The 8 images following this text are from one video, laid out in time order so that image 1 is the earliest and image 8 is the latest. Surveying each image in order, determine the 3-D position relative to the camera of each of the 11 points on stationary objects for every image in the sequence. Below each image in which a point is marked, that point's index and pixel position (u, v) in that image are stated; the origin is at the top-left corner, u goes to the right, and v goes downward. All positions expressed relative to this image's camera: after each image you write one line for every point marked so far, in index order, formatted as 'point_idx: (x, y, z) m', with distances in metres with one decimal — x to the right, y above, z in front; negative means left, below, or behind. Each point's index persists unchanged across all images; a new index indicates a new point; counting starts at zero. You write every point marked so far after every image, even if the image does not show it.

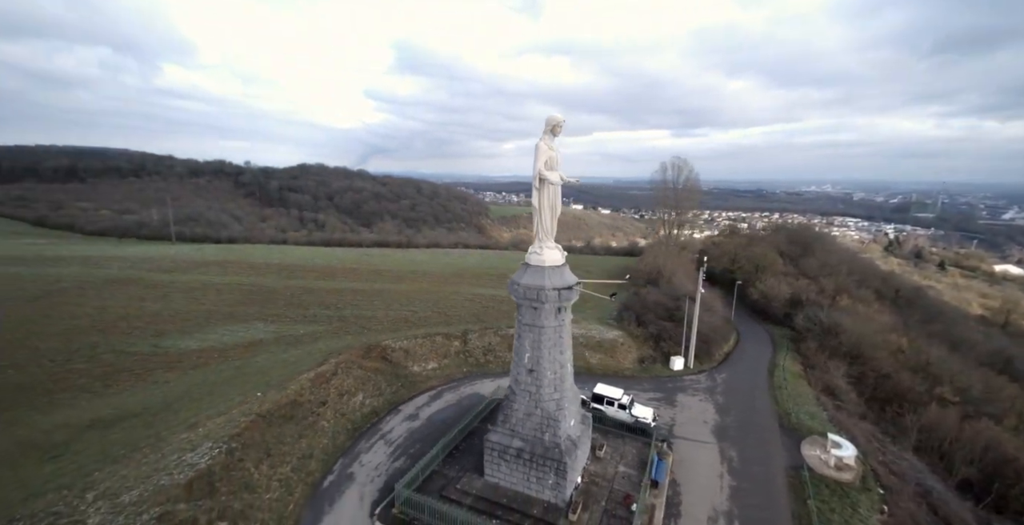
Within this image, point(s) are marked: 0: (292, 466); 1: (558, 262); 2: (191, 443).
0: (-7.8, -7.3, +16.1) m
1: (+1.6, 0.0, +15.2) m
2: (-11.1, -6.2, +15.4) m
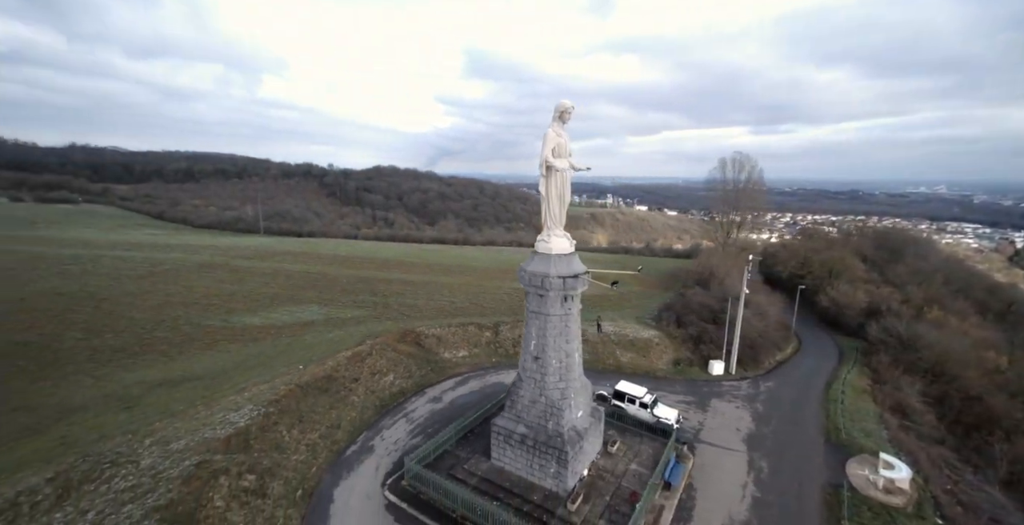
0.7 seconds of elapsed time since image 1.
0: (-7.4, -6.7, +17.6) m
1: (+1.8, +0.4, +15.2) m
2: (-10.9, -5.5, +17.4) m
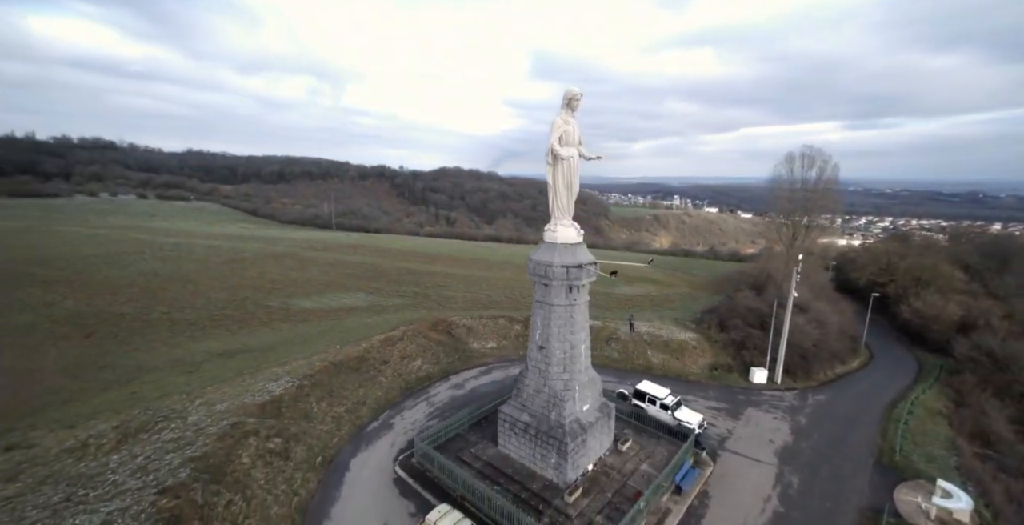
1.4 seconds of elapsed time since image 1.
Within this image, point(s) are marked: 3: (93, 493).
0: (-7.0, -6.1, +18.8) m
1: (+2.0, +0.8, +15.1) m
2: (-10.3, -4.9, +19.2) m
3: (-11.9, -6.5, +12.7) m
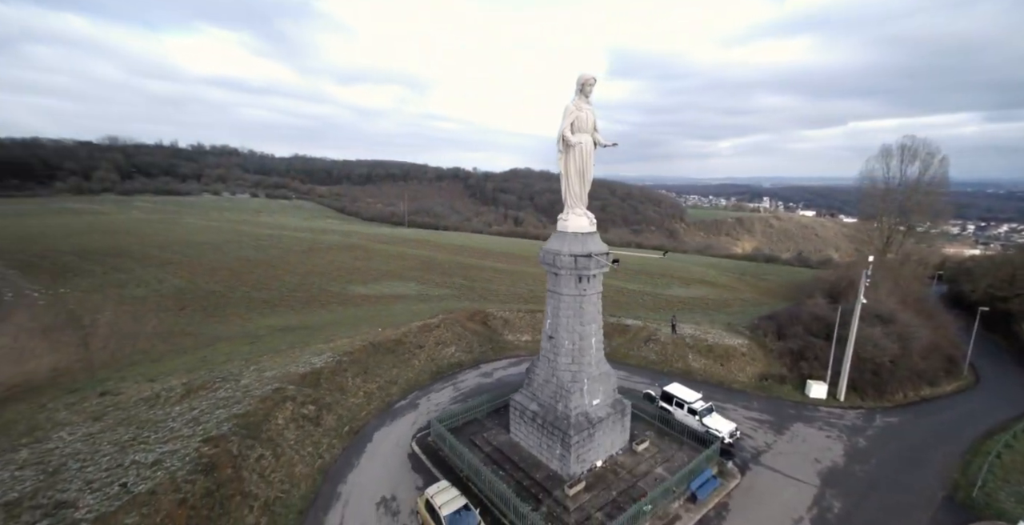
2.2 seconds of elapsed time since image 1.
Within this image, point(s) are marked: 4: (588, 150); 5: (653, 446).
0: (-6.1, -5.5, +20.1) m
1: (+2.4, +1.1, +14.9) m
2: (-9.3, -4.1, +21.1) m
3: (-12.0, -5.7, +14.9) m
4: (+2.5, +3.7, +14.6) m
5: (+5.3, -7.0, +16.9) m
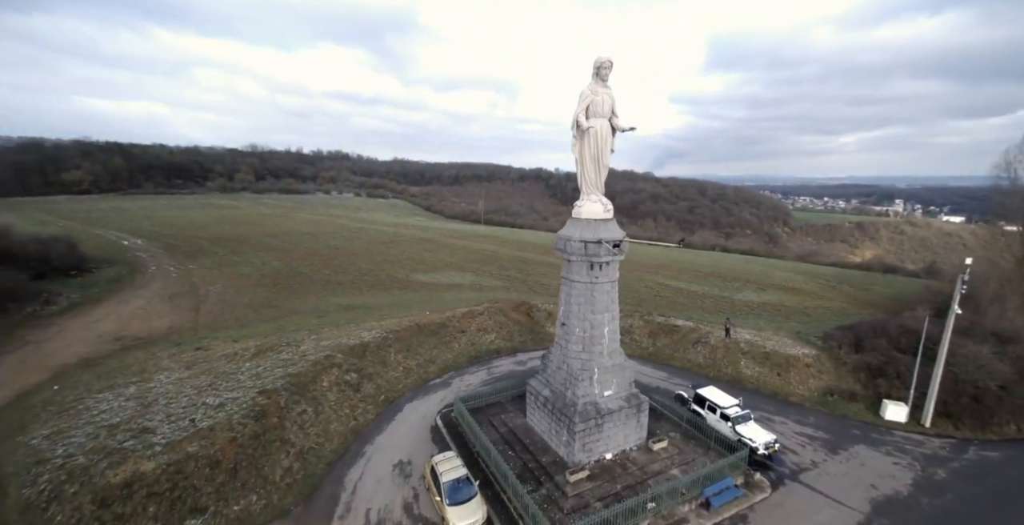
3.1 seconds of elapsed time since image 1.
0: (-4.6, -4.8, +21.6) m
1: (+2.8, +1.5, +14.7) m
2: (-7.5, -3.3, +23.2) m
3: (-11.5, -4.8, +17.7) m
4: (+2.9, +4.1, +14.4) m
5: (+5.8, -6.7, +16.1) m
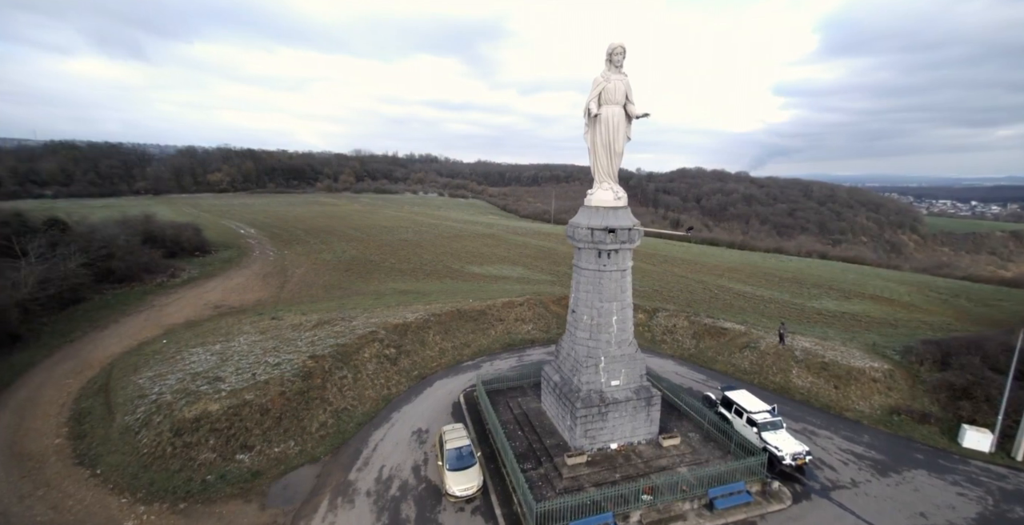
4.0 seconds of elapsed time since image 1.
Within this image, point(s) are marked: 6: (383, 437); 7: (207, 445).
0: (-3.0, -4.2, +22.9) m
1: (+3.2, +1.9, +14.8) m
2: (-5.5, -2.7, +25.1) m
3: (-10.5, -3.9, +20.5) m
4: (+3.3, +4.5, +14.4) m
5: (+6.1, -6.4, +15.5) m
6: (-4.8, -6.5, +16.7) m
7: (-10.5, -6.2, +15.3) m
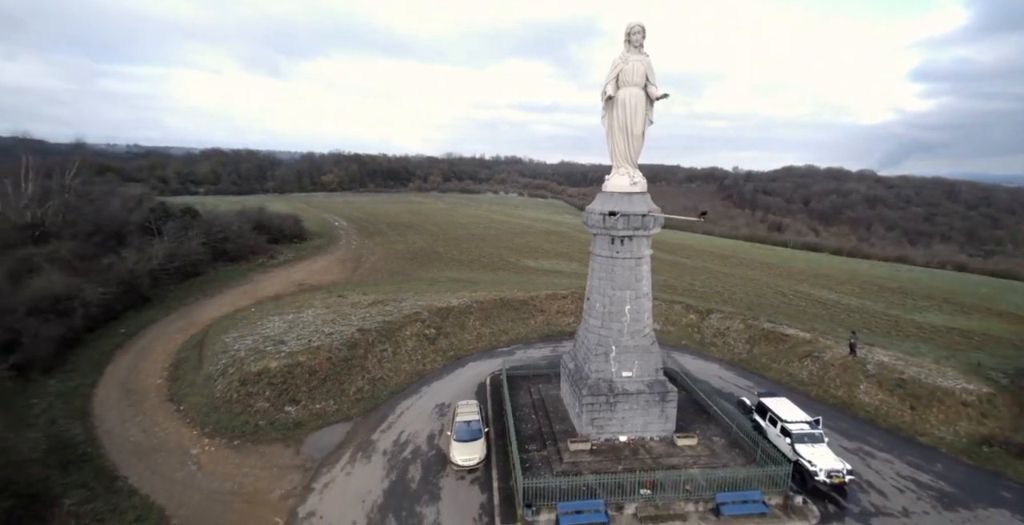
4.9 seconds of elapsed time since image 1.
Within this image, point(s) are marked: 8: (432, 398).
0: (-1.0, -3.7, +23.7) m
1: (+3.6, +2.4, +14.5) m
2: (-2.9, -2.0, +26.3) m
3: (-8.8, -3.0, +22.9) m
4: (+3.8, +5.0, +14.1) m
5: (+6.3, -6.1, +14.6) m
6: (-4.1, -5.8, +18.0) m
7: (-9.9, -5.3, +17.7) m
8: (-3.4, -5.6, +18.5) m
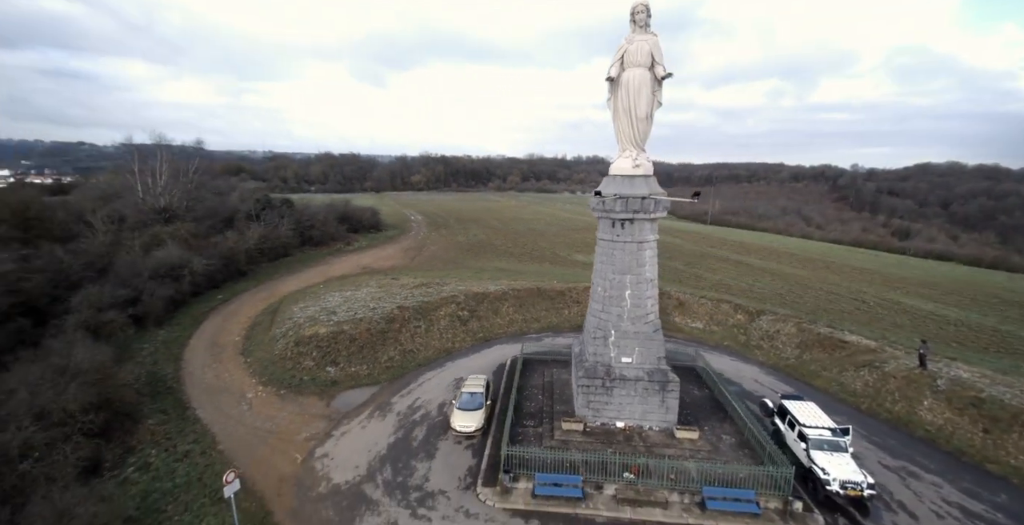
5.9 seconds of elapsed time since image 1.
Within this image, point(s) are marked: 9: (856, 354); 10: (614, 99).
0: (+0.9, -3.0, +24.3) m
1: (+3.7, +2.9, +14.4) m
2: (-0.4, -1.4, +27.3) m
3: (-6.9, -2.1, +25.1) m
4: (+3.9, +5.5, +14.0) m
5: (+6.0, -5.6, +13.9) m
6: (-3.5, -5.0, +19.3) m
7: (-9.2, -4.3, +20.3) m
8: (-2.6, -4.9, +19.7) m
9: (+14.5, -3.8, +18.6) m
10: (+3.5, +5.3, +14.7) m
